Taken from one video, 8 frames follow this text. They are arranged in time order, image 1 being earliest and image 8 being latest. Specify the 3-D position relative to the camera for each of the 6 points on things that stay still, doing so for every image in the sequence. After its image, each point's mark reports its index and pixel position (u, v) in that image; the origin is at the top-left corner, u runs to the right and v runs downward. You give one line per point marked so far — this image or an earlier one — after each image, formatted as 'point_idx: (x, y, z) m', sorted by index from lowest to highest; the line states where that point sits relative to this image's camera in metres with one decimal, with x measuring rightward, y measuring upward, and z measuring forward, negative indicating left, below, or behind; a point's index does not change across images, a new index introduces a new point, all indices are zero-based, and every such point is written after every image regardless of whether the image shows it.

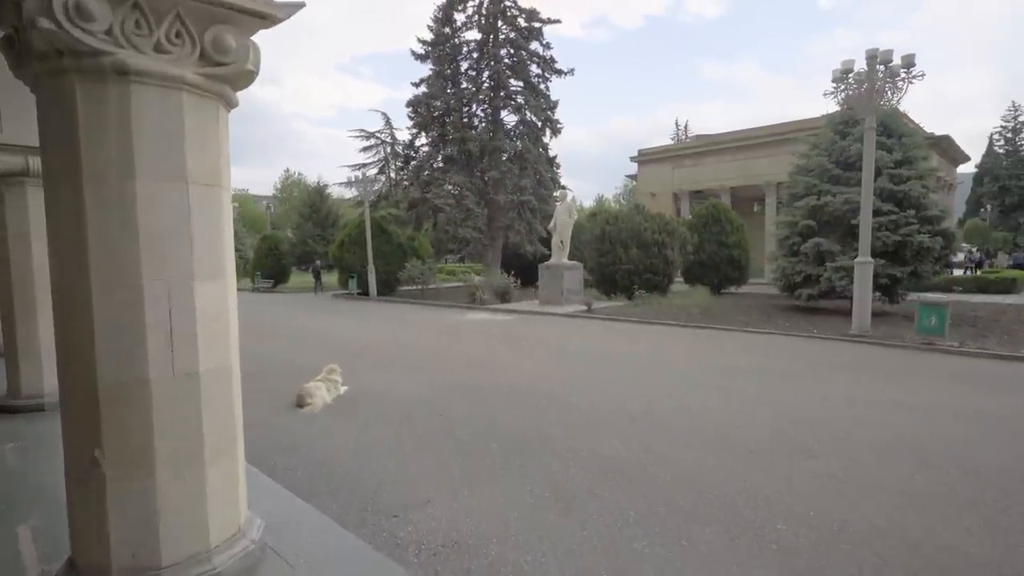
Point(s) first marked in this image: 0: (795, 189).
0: (+7.2, +2.5, +15.8) m
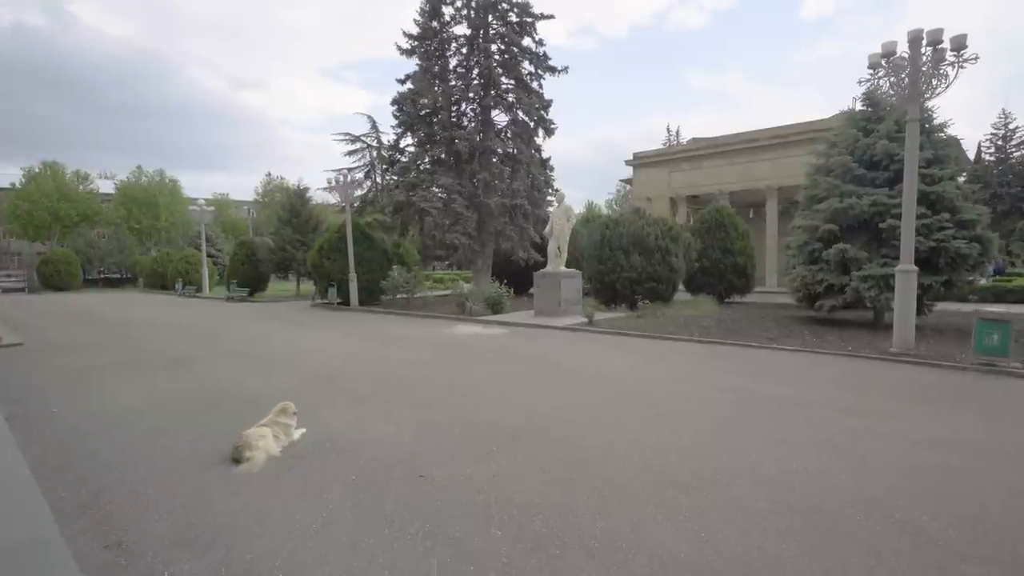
0: (+7.1, +2.3, +14.5) m
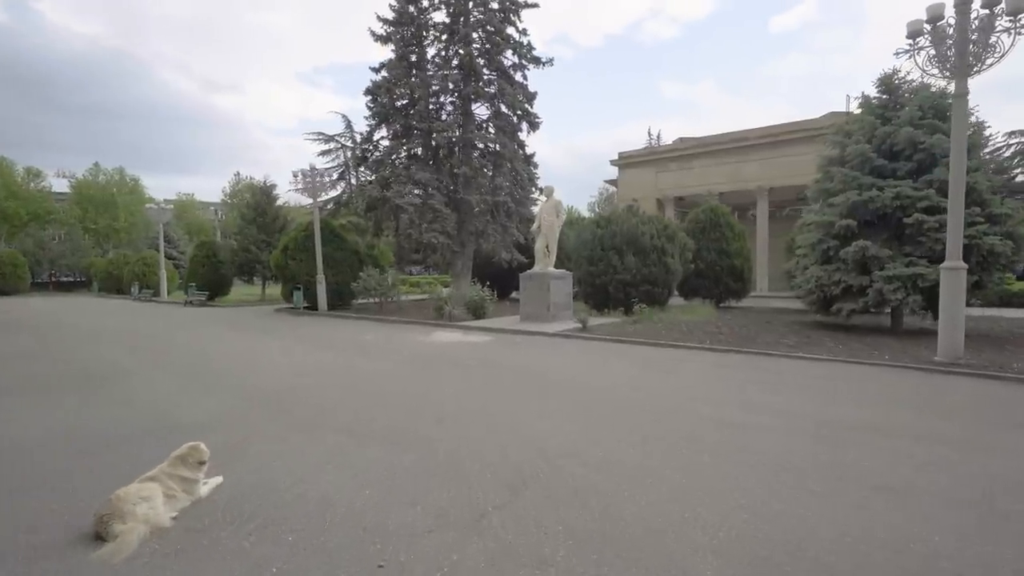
0: (+6.8, +2.2, +13.2) m
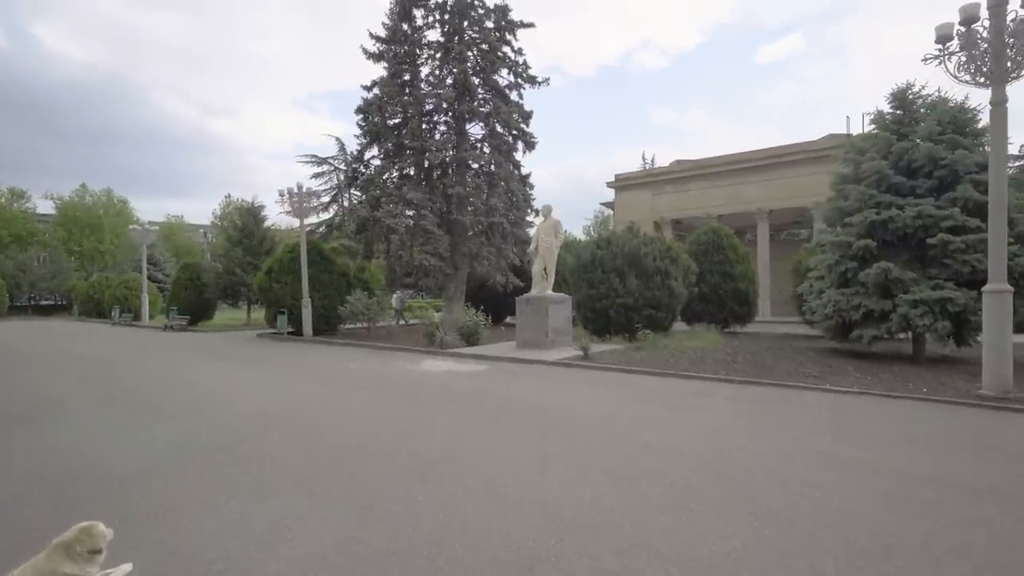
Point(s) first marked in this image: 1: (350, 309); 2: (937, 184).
0: (+6.7, +1.7, +12.5) m
1: (-5.1, -0.7, +19.6) m
2: (+7.9, +1.9, +11.5) m
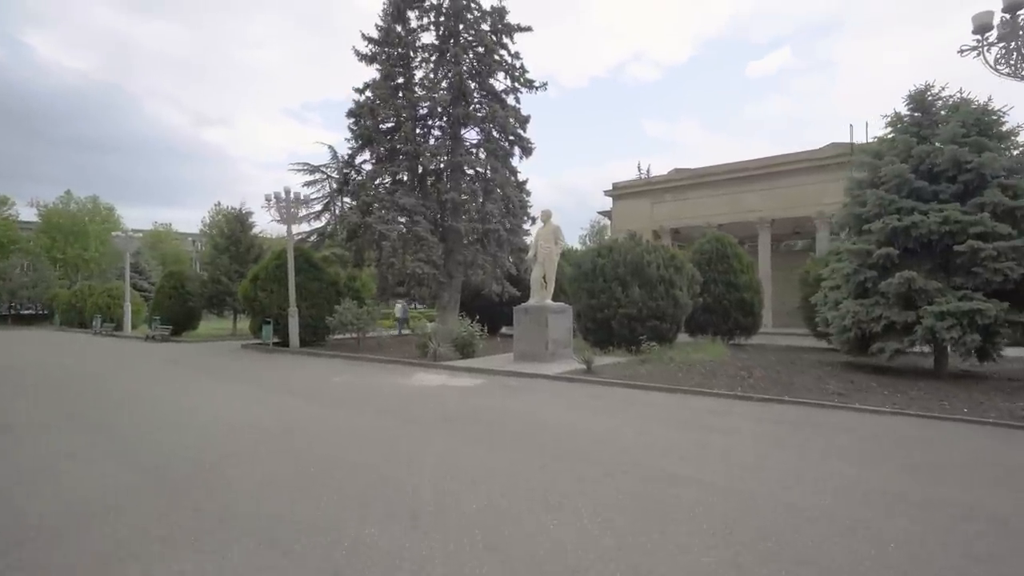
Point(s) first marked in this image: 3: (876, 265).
0: (+6.7, +1.5, +11.9) m
1: (-5.3, -0.9, +18.8) m
2: (+7.9, +1.7, +10.9) m
3: (+6.5, +0.4, +11.1) m
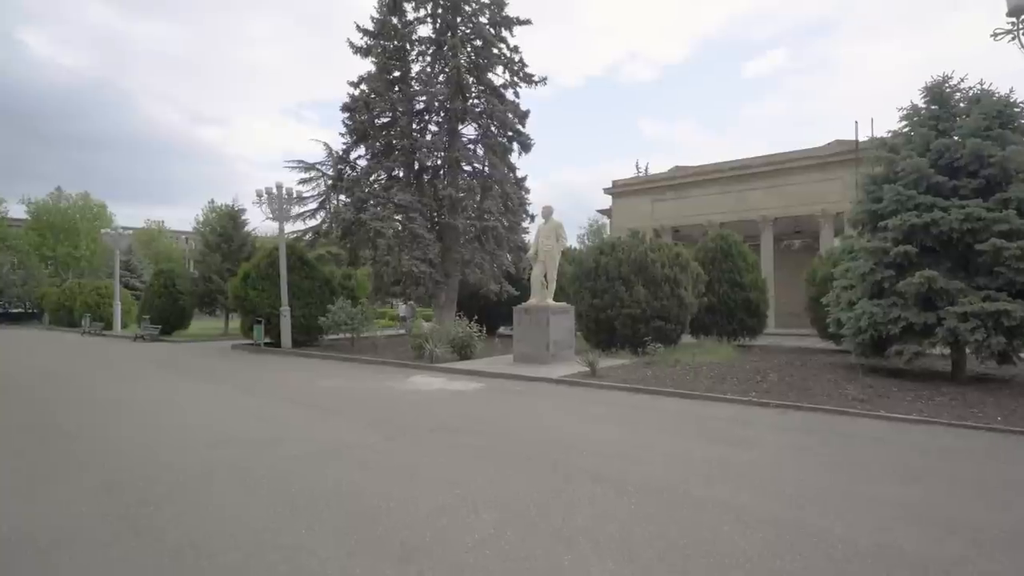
0: (+6.7, +1.5, +11.4) m
1: (-5.3, -0.9, +18.2) m
2: (+7.9, +1.7, +10.4) m
3: (+6.6, +0.4, +10.7) m
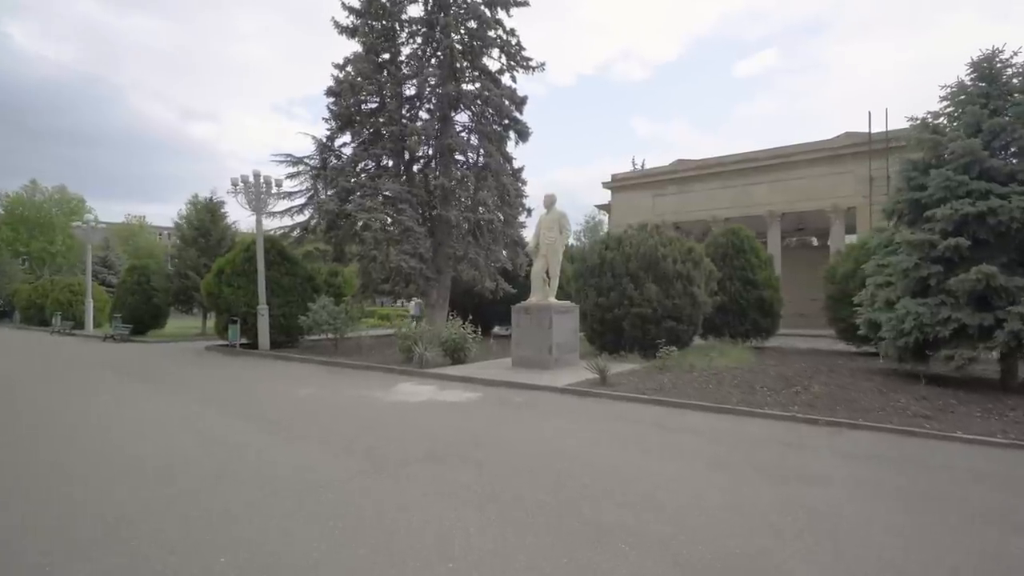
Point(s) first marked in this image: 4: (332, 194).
0: (+6.7, +1.6, +10.2) m
1: (-5.4, -0.8, +16.9) m
2: (+7.9, +1.8, +9.2) m
3: (+6.6, +0.5, +9.5) m
4: (-5.3, +2.8, +18.3) m
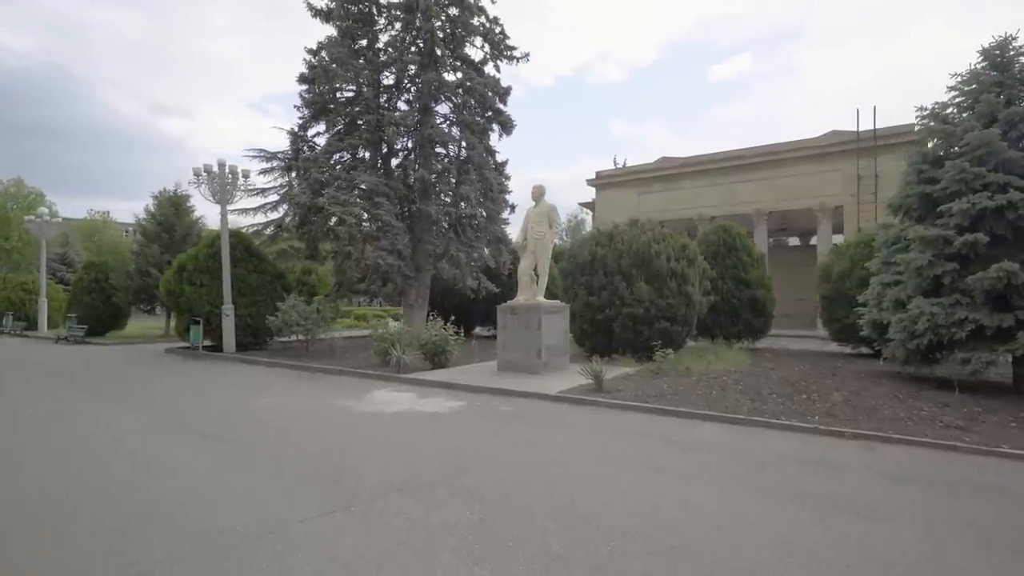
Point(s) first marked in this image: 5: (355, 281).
0: (+6.5, +1.6, +9.6) m
1: (-5.8, -0.8, +15.9) m
2: (+7.8, +1.8, +8.7) m
3: (+6.4, +0.5, +8.9) m
4: (-5.8, +2.8, +17.3) m
5: (-4.5, +0.2, +17.8) m
